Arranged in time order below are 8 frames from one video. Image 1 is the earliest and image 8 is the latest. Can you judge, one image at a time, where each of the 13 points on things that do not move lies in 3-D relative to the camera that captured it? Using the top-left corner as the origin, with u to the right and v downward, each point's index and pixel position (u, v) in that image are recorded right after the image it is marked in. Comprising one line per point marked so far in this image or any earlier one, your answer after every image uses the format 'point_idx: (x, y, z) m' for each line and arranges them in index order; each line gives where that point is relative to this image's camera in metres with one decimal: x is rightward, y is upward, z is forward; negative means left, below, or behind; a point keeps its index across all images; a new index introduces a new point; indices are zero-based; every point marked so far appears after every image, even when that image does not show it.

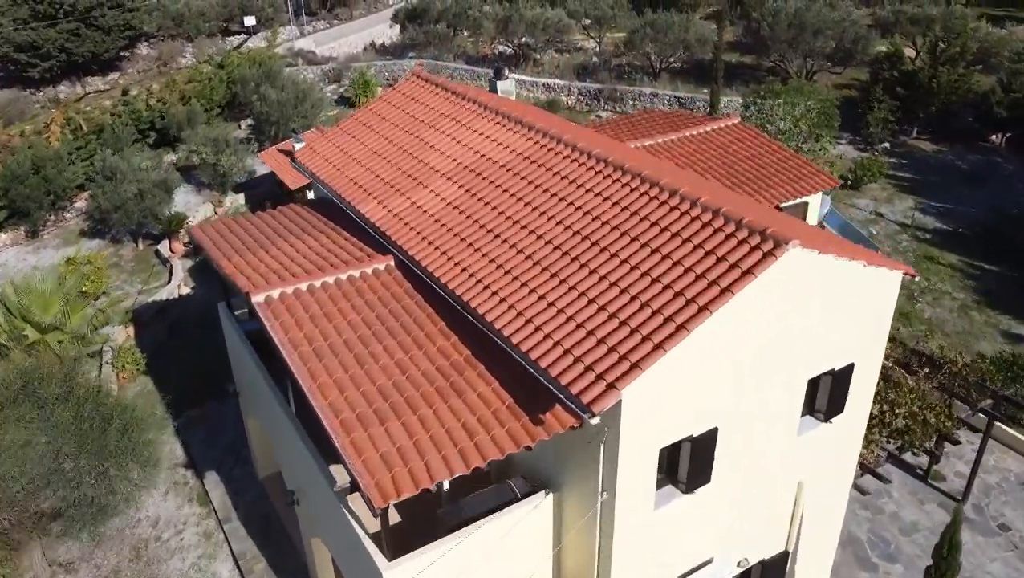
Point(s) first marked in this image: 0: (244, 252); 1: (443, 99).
0: (-3.7, +0.5, +11.5) m
1: (-1.1, +3.0, +13.4) m
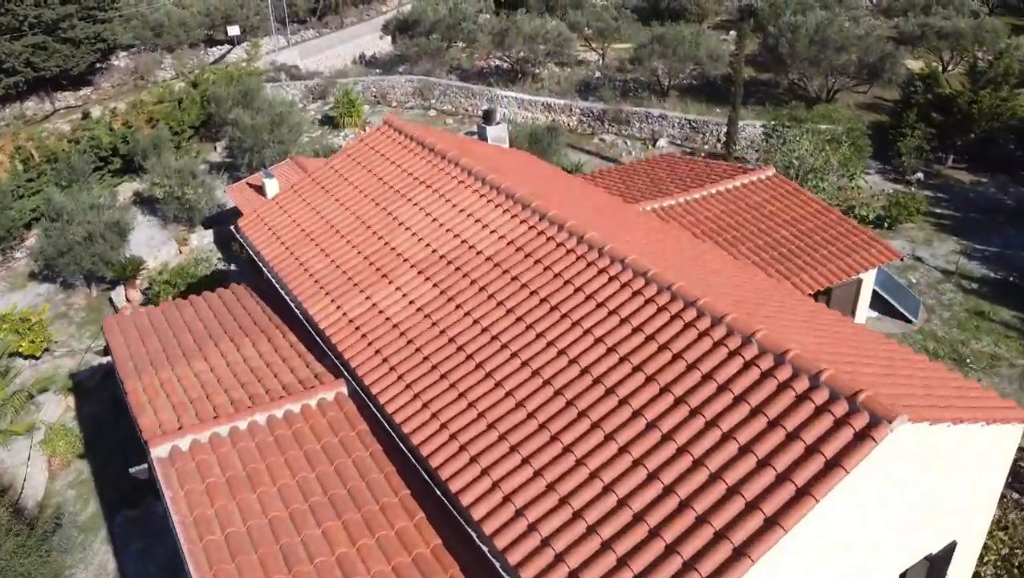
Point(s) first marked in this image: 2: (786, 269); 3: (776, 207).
0: (-3.8, -0.8, +9.1) m
1: (-1.2, +1.7, +10.9) m
2: (+3.6, +0.3, +11.1) m
3: (+3.9, +1.2, +12.4) m
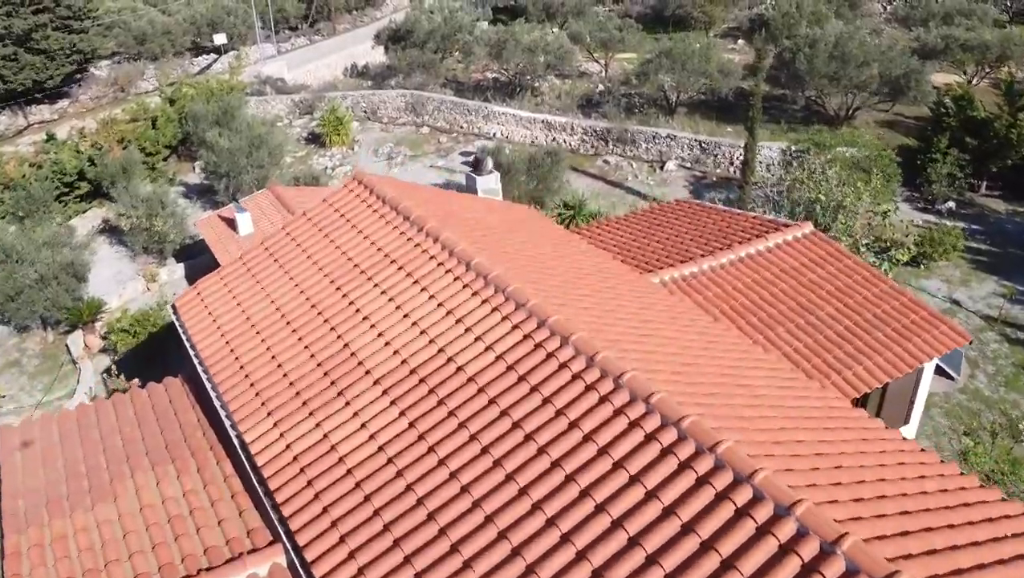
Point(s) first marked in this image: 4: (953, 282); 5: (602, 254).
0: (-3.9, -1.8, +7.2) m
1: (-1.3, +0.6, +9.0) m
2: (+3.5, -0.8, +9.2) m
3: (+3.8, +0.2, +10.5) m
4: (+10.0, +0.1, +19.2) m
5: (+1.1, +0.4, +10.4) m
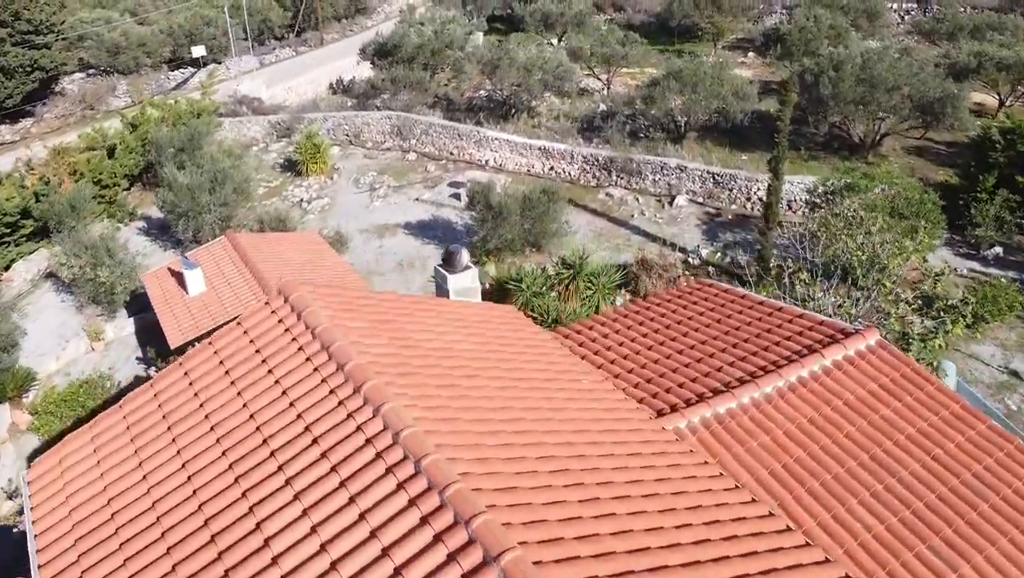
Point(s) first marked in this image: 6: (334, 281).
0: (-4.1, -3.2, +4.7) m
1: (-1.5, -0.7, +6.5) m
2: (+3.3, -2.1, +6.7) m
3: (+3.6, -1.2, +8.0) m
4: (+9.8, -1.2, +16.7) m
5: (+0.9, -0.9, +7.9) m
6: (-3.7, +0.2, +17.4) m
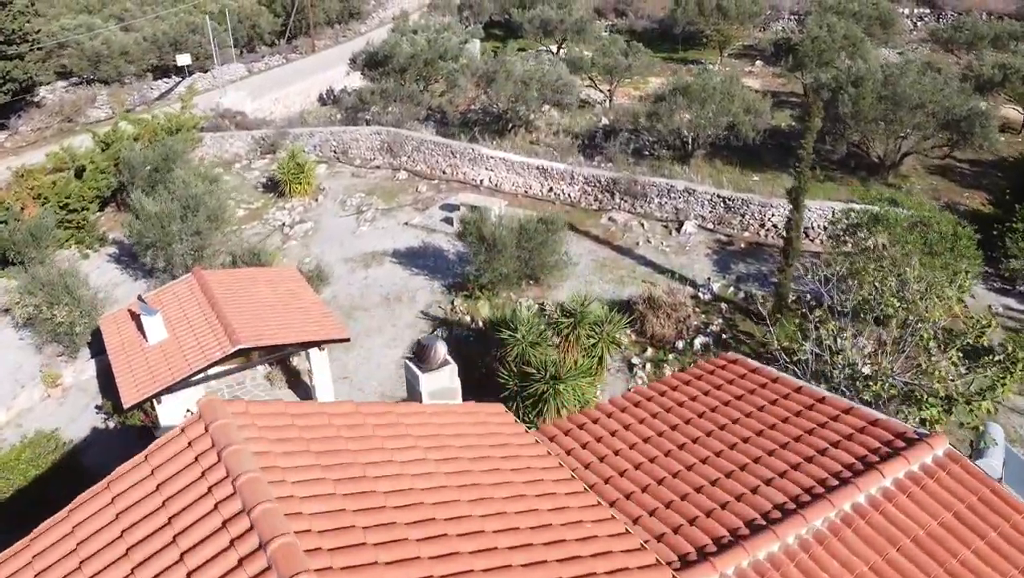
0: (-4.2, -4.0, +3.0) m
1: (-1.6, -1.5, +4.9) m
2: (+3.2, -2.9, +5.1) m
3: (+3.5, -2.0, +6.4) m
4: (+9.7, -2.0, +15.0) m
5: (+0.8, -1.8, +6.3) m
6: (-3.8, -0.7, +15.8) m
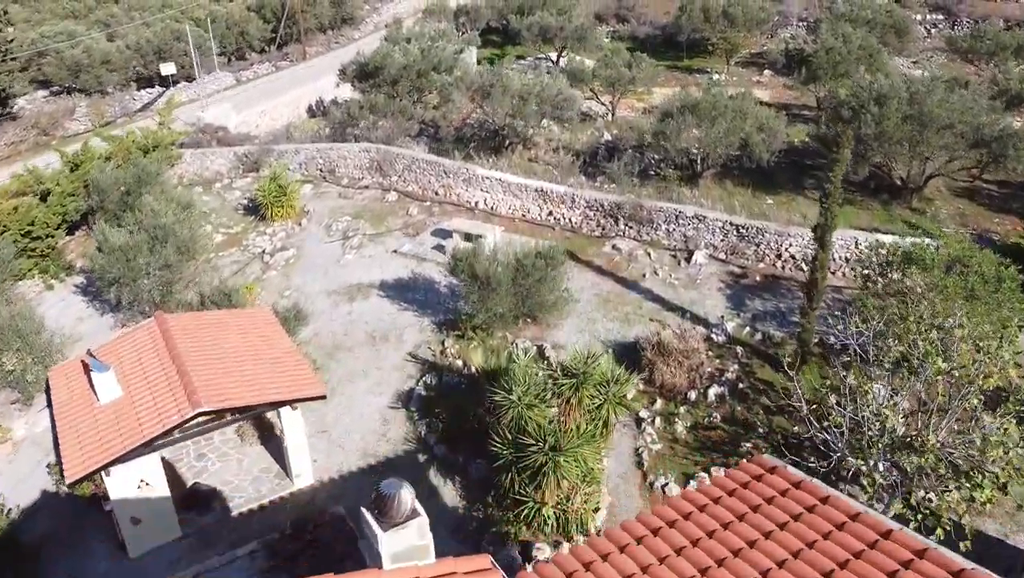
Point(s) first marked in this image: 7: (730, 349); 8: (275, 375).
0: (-4.2, -4.8, +1.4) m
1: (-1.7, -2.4, +3.3) m
2: (+3.2, -3.8, +3.5) m
3: (+3.4, -2.8, +4.8) m
4: (+9.6, -2.9, +13.4) m
5: (+0.7, -2.6, +4.7) m
6: (-3.9, -1.5, +14.2) m
7: (+4.4, -1.2, +16.9) m
8: (-4.0, -1.4, +14.2) m
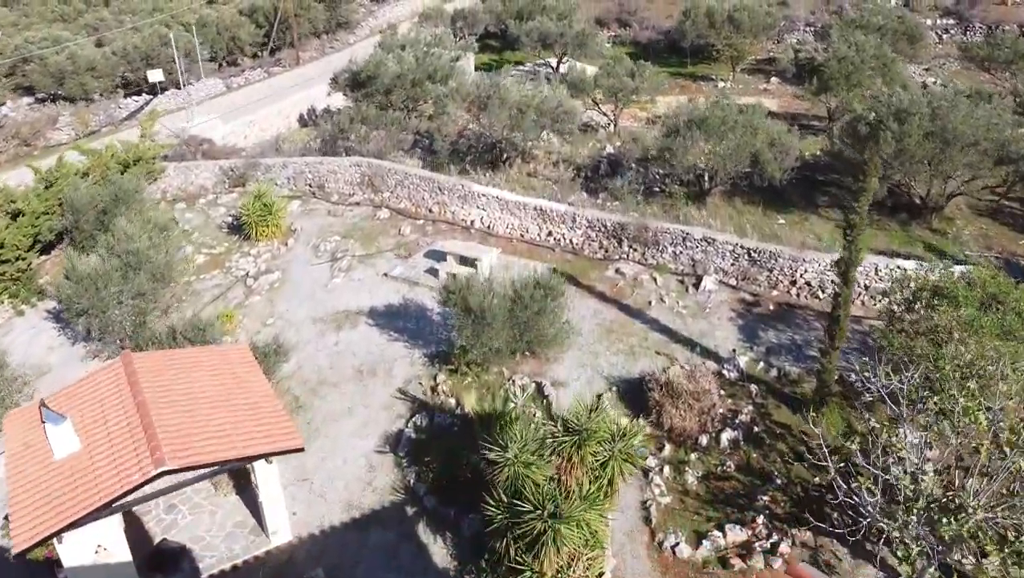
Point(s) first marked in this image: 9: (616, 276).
0: (-4.3, -5.5, +0.2) m
1: (-1.8, -3.0, +2.1) m
2: (+3.1, -4.4, +2.3) m
3: (+3.4, -3.5, +3.6) m
4: (+9.6, -3.5, +12.2) m
5: (+0.7, -3.2, +3.5) m
6: (-3.9, -2.1, +13.0) m
7: (+4.3, -1.8, +15.7) m
8: (-4.1, -2.1, +13.0) m
9: (+2.4, +0.3, +19.8) m
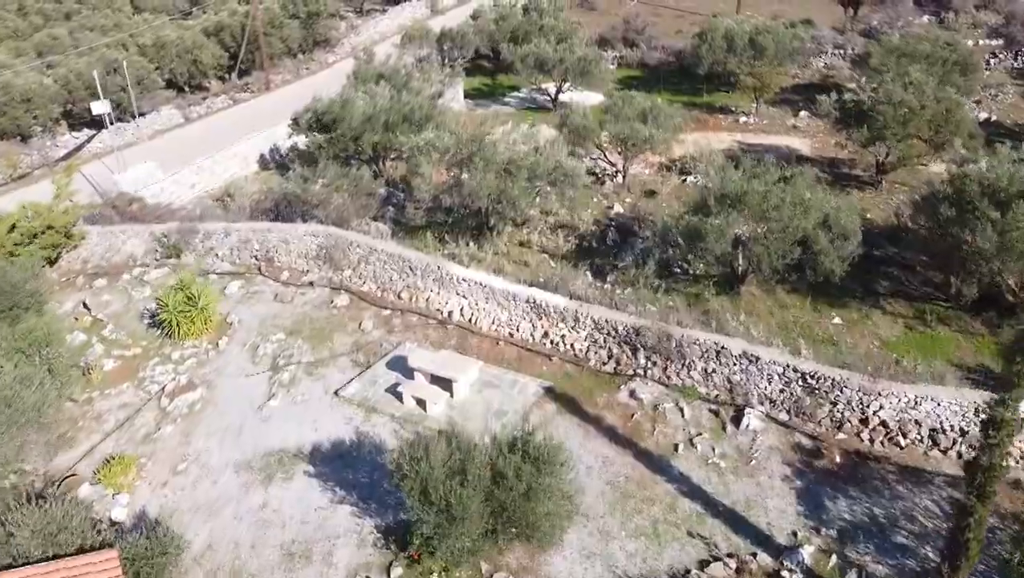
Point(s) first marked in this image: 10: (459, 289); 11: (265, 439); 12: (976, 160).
0: (-4.6, -7.8, -4.2) m
1: (-2.0, -5.4, -2.3) m
2: (+2.8, -6.8, -2.1) m
3: (+3.1, -5.8, -0.8) m
4: (+9.3, -5.8, +7.8) m
5: (+0.4, -5.6, -0.9) m
6: (-4.2, -4.5, +8.6) m
7: (+4.0, -4.2, +11.3) m
8: (-4.3, -4.4, +8.6) m
9: (+2.2, -2.1, +15.4) m
10: (-1.2, 0.0, +18.3) m
11: (-4.4, -2.7, +15.2) m
12: (+9.5, +2.8, +17.4) m
